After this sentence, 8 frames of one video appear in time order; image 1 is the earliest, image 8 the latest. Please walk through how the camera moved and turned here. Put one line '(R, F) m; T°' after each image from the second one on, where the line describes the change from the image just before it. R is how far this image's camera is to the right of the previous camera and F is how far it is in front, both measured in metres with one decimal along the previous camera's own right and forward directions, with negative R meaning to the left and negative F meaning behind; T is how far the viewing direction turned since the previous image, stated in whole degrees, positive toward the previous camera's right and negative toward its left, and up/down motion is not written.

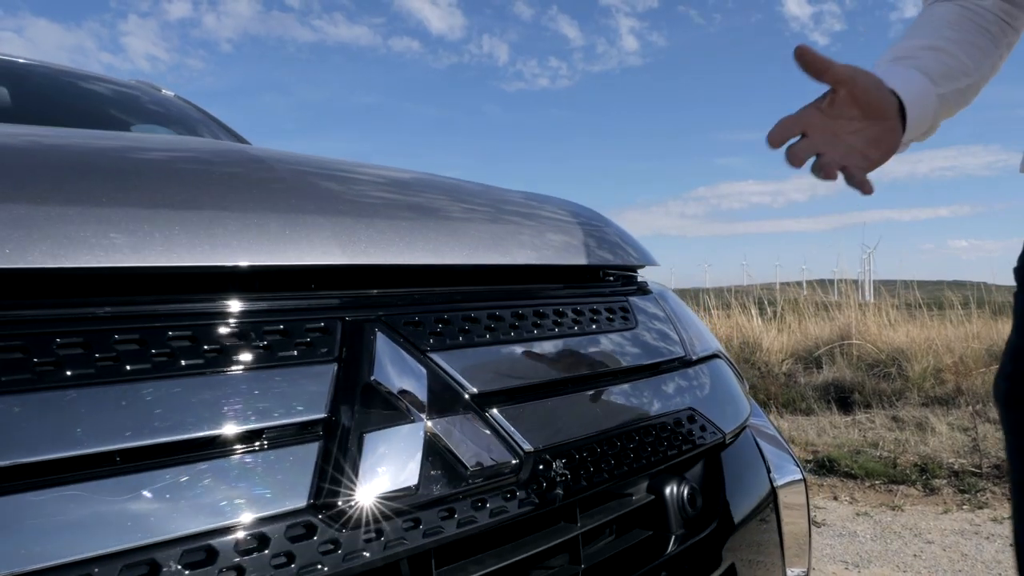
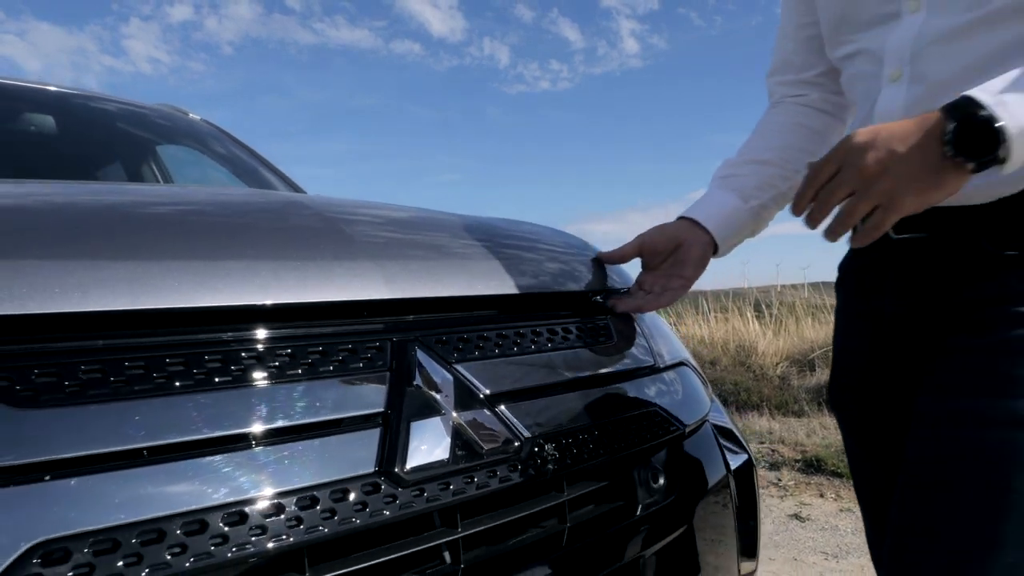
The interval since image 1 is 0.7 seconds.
(0.0, -0.2) m; 0°
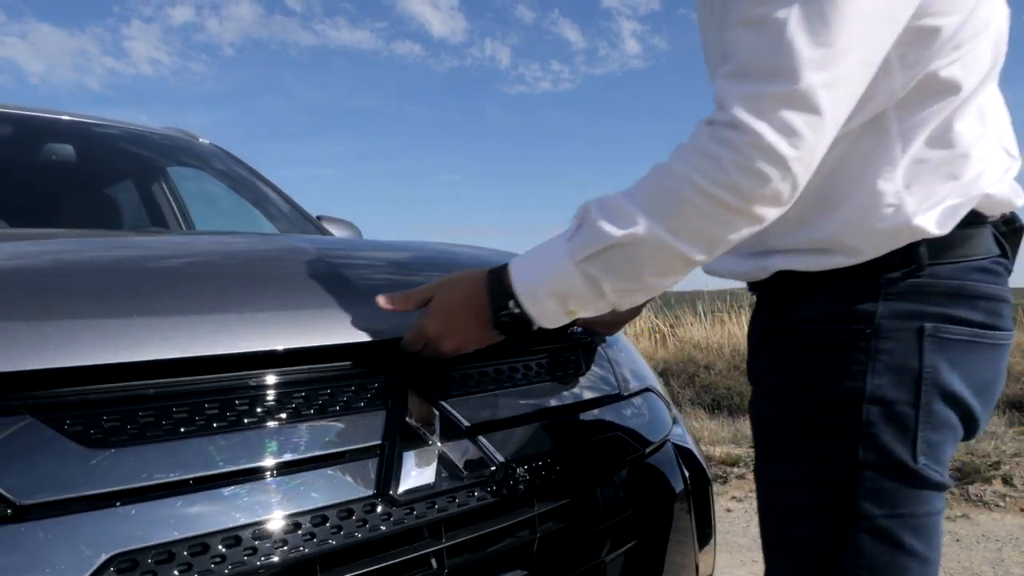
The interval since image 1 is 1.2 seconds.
(0.0, -0.2) m; 0°
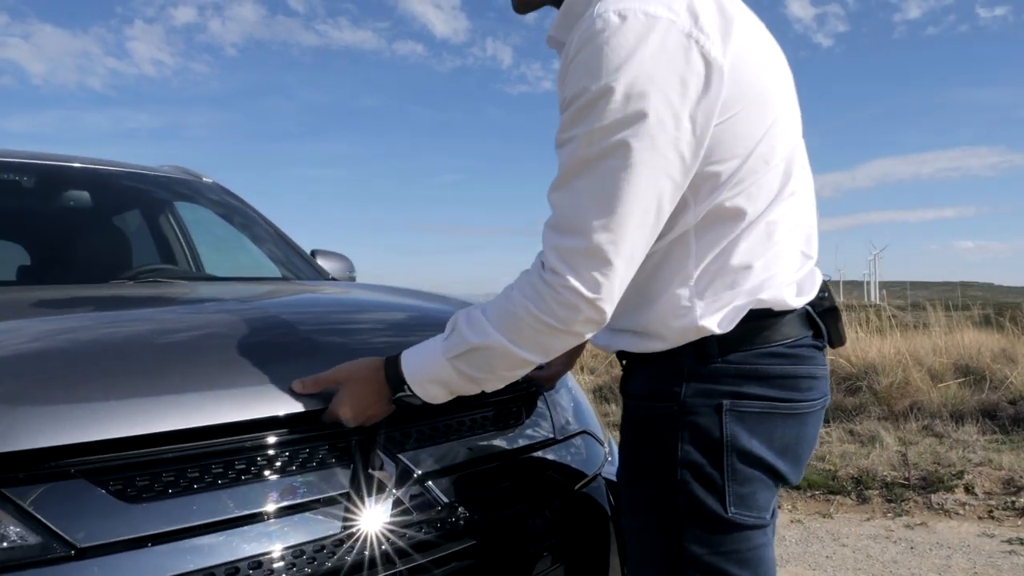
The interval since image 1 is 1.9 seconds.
(+0.1, -0.3) m; 0°
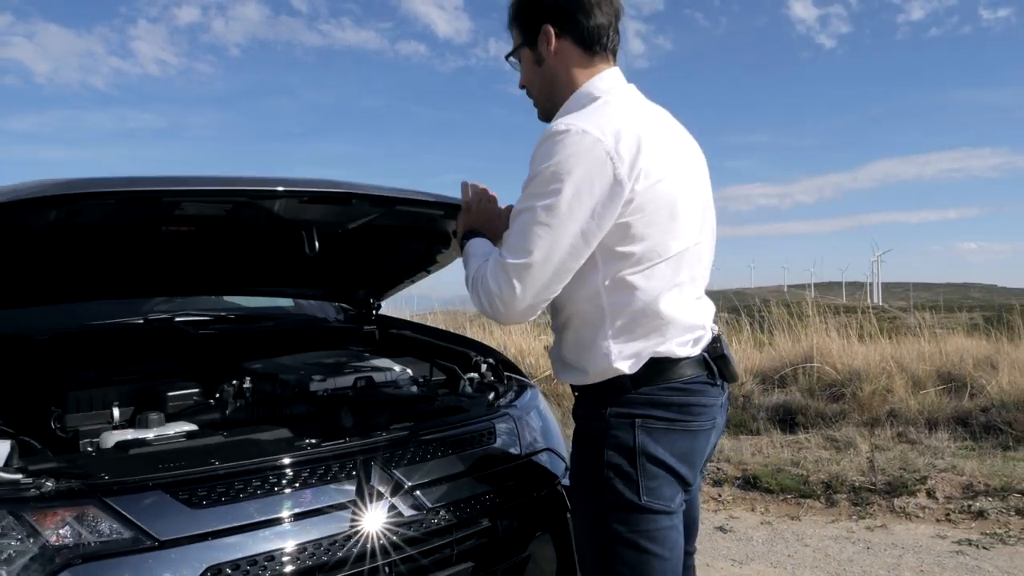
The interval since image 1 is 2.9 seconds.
(+0.1, -0.4) m; 0°
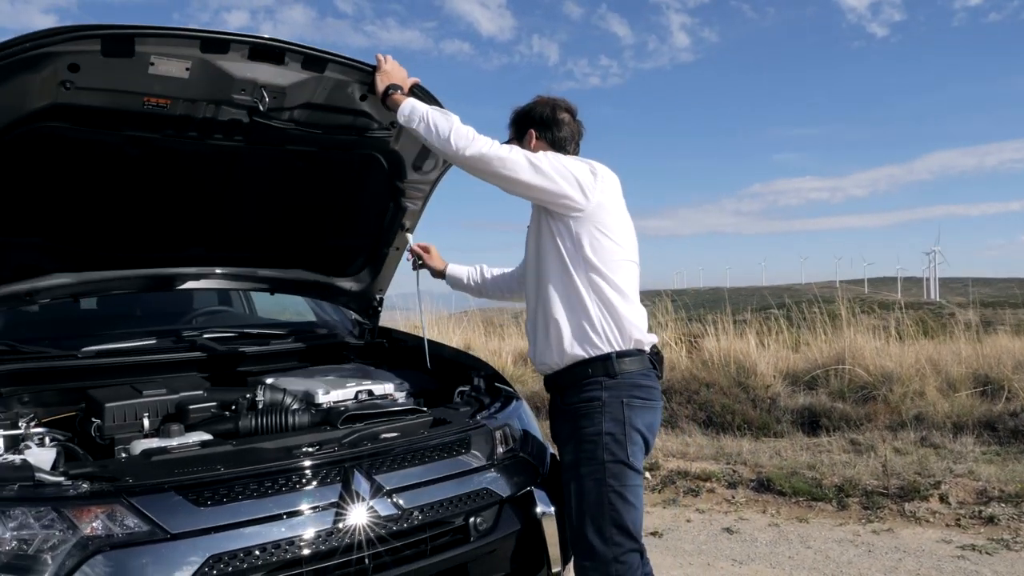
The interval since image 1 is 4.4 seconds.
(+0.2, -0.3) m; -3°
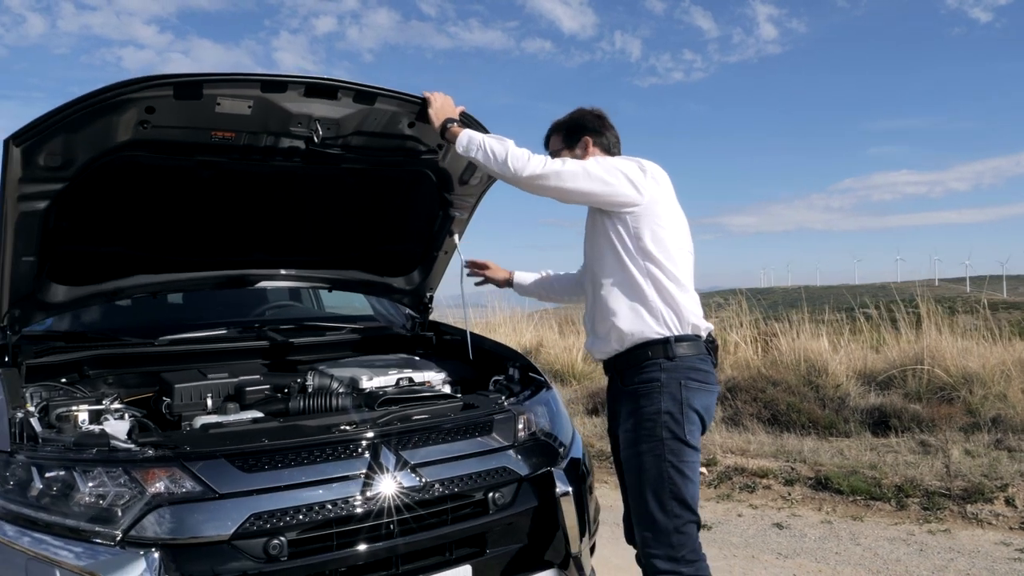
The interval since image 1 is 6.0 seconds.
(+0.2, -0.2) m; -6°
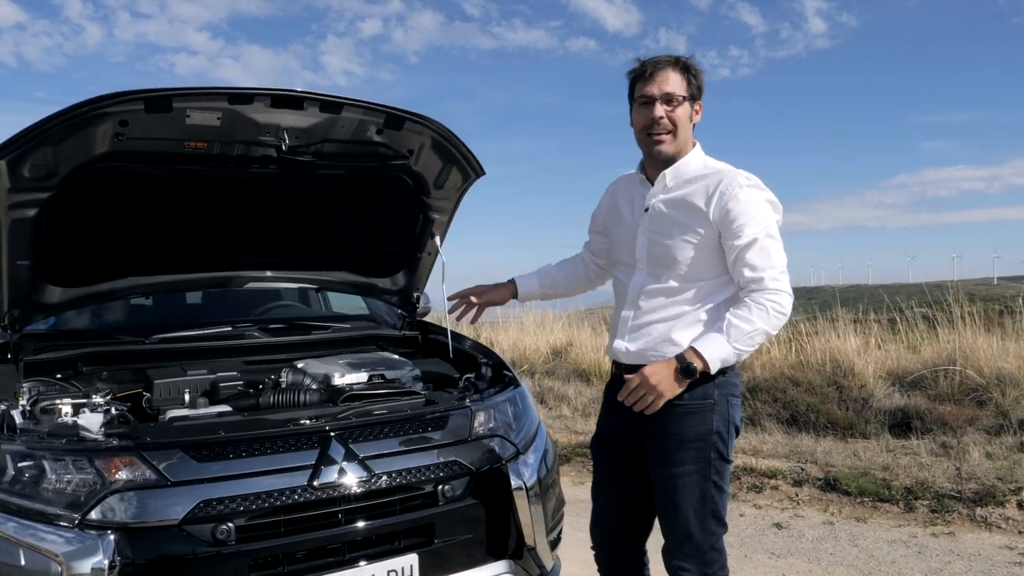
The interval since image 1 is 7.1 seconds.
(+0.3, -0.1) m; -3°
